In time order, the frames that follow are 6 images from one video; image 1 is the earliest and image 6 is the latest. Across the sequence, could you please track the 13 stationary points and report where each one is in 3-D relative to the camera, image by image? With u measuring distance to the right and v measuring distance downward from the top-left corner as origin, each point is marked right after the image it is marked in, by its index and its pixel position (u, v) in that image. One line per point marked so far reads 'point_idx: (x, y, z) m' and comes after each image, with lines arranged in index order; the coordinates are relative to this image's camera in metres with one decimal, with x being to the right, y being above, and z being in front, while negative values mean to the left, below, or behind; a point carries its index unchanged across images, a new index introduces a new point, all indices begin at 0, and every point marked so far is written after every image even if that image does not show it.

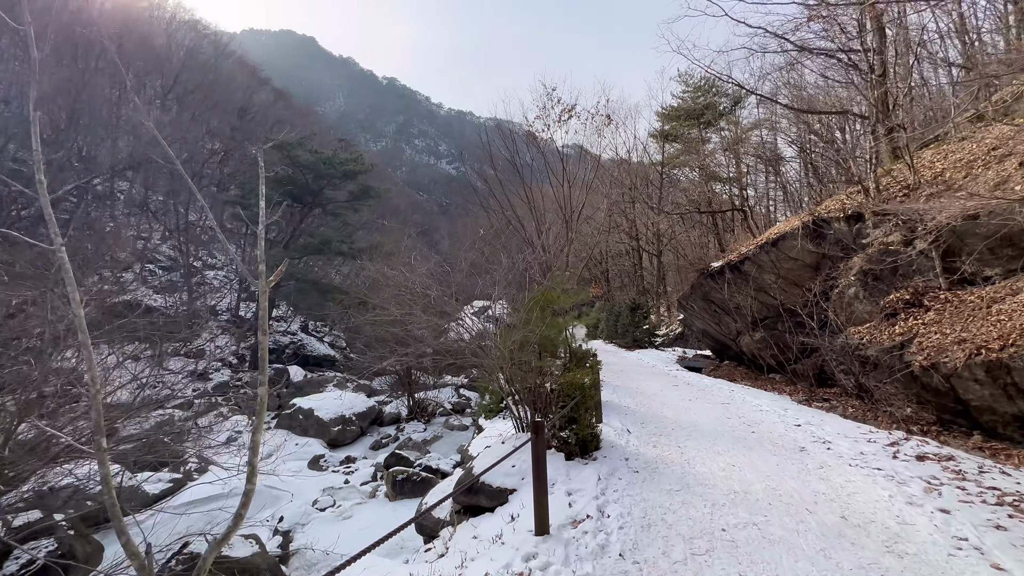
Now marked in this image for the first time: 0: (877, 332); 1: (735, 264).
0: (+5.7, -0.7, +7.0) m
1: (+5.1, +0.5, +10.2) m
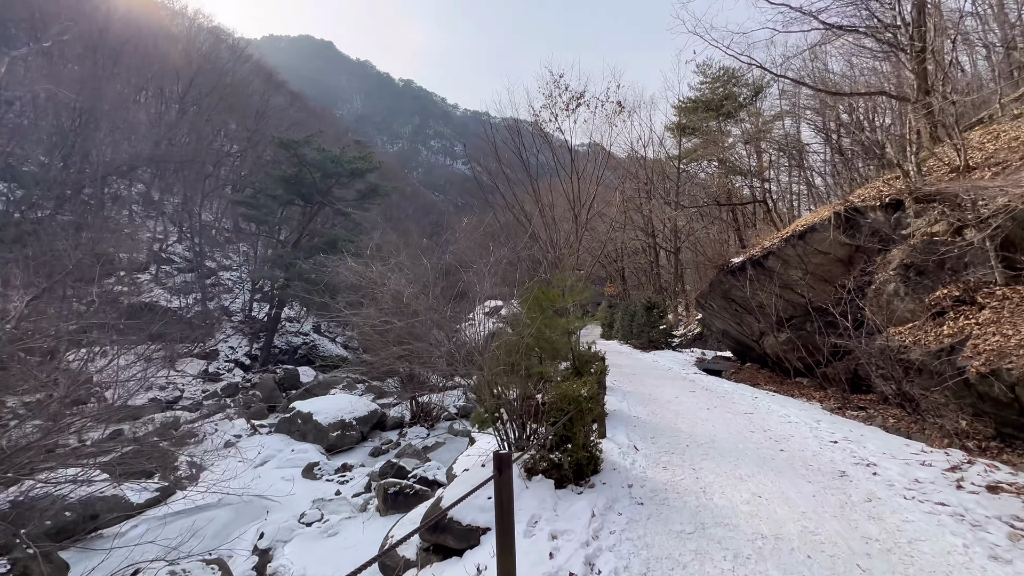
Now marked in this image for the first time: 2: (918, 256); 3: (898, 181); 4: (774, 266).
0: (+5.7, -0.6, +6.2) m
1: (+5.2, +0.6, +9.4) m
2: (+6.2, +0.5, +6.8) m
3: (+6.9, +1.9, +7.9) m
4: (+5.3, +0.5, +9.2) m
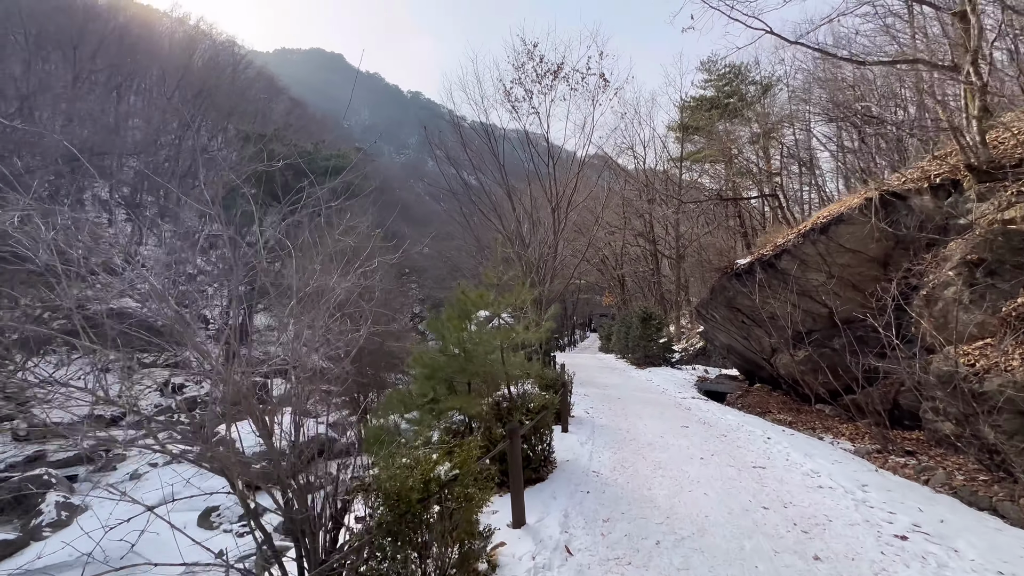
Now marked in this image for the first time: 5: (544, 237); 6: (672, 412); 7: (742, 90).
0: (+4.9, -0.7, +4.5) m
1: (+4.4, +0.5, +7.7) m
2: (+5.4, +0.4, +5.1) m
3: (+6.1, +1.8, +6.3) m
4: (+4.6, +0.3, +7.5) m
5: (+0.7, +1.1, +10.9) m
6: (+2.6, -2.1, +7.3) m
7: (+10.2, +8.8, +19.9) m
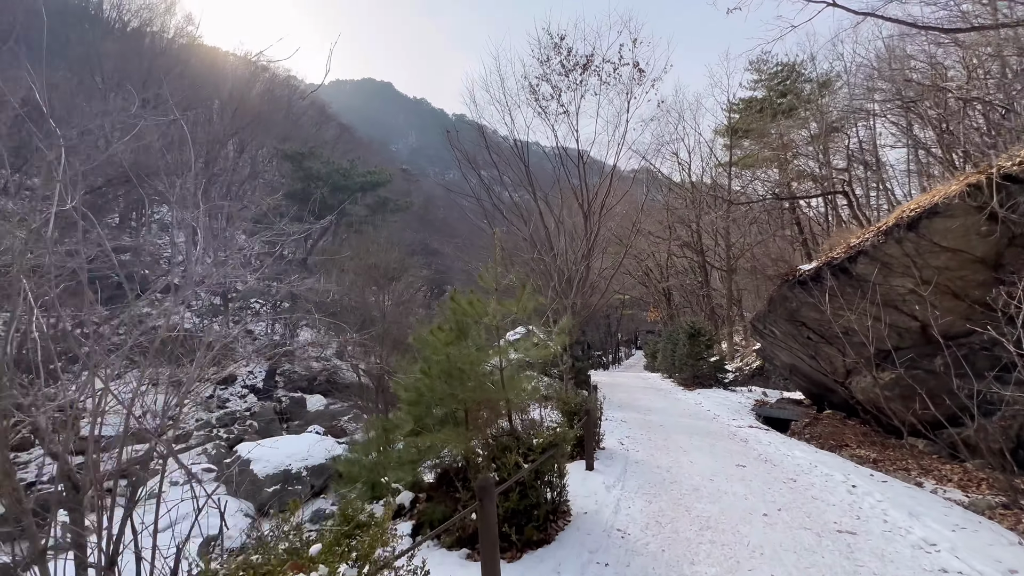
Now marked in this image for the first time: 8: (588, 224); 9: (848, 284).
0: (+5.0, -0.7, +3.2) m
1: (+4.8, +0.3, +6.5) m
2: (+5.5, +0.4, +3.8) m
3: (+6.3, +1.7, +5.0) m
4: (+4.9, +0.2, +6.3) m
5: (+1.4, +0.8, +10.0) m
6: (+3.0, -2.2, +6.2) m
7: (+11.7, +8.3, +18.4) m
8: (+1.7, +1.4, +10.0) m
9: (+4.9, +0.1, +6.5) m
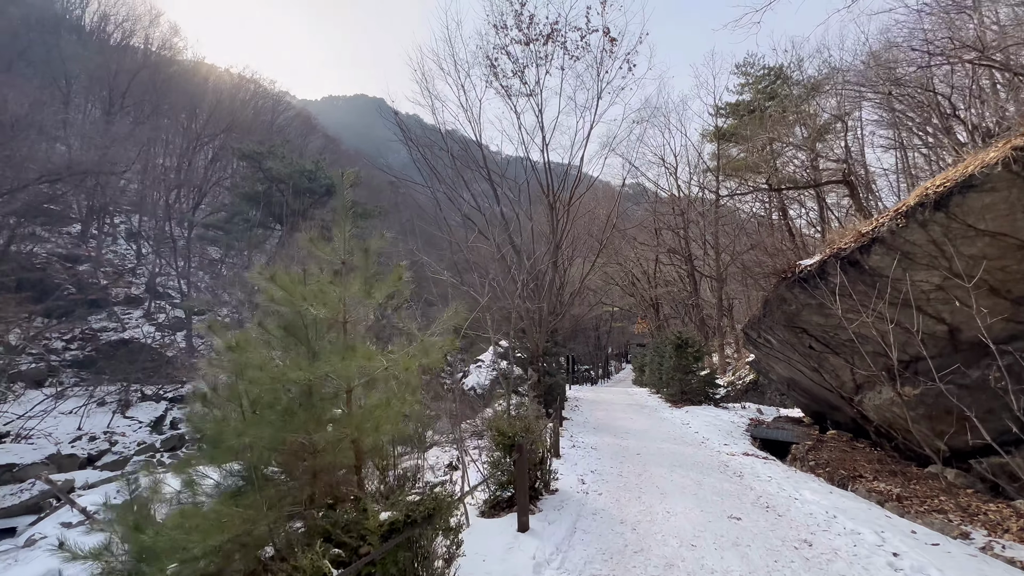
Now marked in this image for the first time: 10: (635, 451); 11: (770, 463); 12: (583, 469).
0: (+4.3, -0.6, +2.1) m
1: (+4.1, +0.4, +5.4) m
2: (+4.8, +0.5, +2.8) m
3: (+5.6, +1.8, +3.9) m
4: (+4.2, +0.3, +5.1) m
5: (+0.7, +0.7, +8.9) m
6: (+2.3, -2.2, +5.0) m
7: (+10.7, +7.9, +17.6) m
8: (+0.9, +1.3, +8.9) m
9: (+4.2, +0.1, +5.4) m
10: (+1.8, -2.3, +6.3) m
11: (+3.3, -2.3, +5.8) m
12: (+0.9, -2.1, +5.3) m
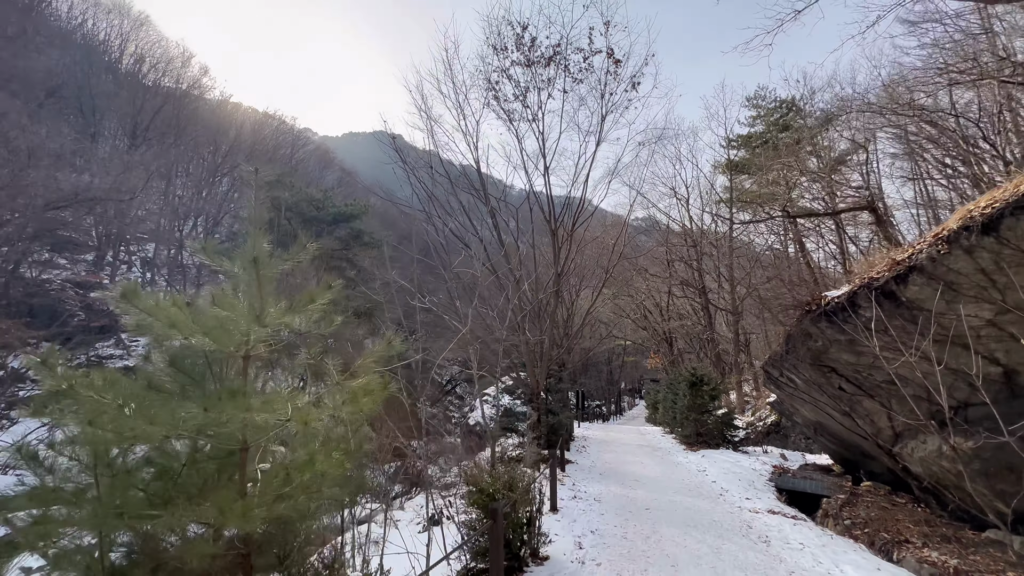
0: (+4.1, -0.7, +1.5) m
1: (+4.0, 0.0, +4.9) m
2: (+4.7, +0.3, +2.2) m
3: (+5.5, +1.5, +3.4) m
4: (+4.1, -0.1, +4.6) m
5: (+0.7, +0.2, +8.4) m
6: (+2.2, -2.5, +4.3) m
7: (+11.1, +6.6, +17.4) m
8: (+1.0, +0.7, +8.5) m
9: (+4.1, -0.3, +4.8) m
10: (+1.7, -2.7, +5.6) m
11: (+3.3, -2.7, +5.1) m
12: (+0.8, -2.5, +4.6) m
